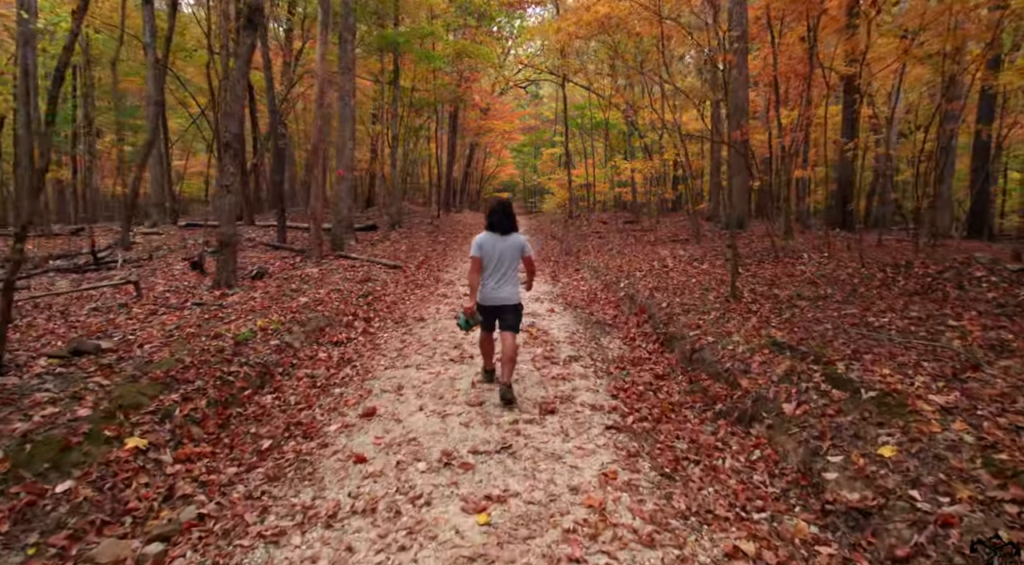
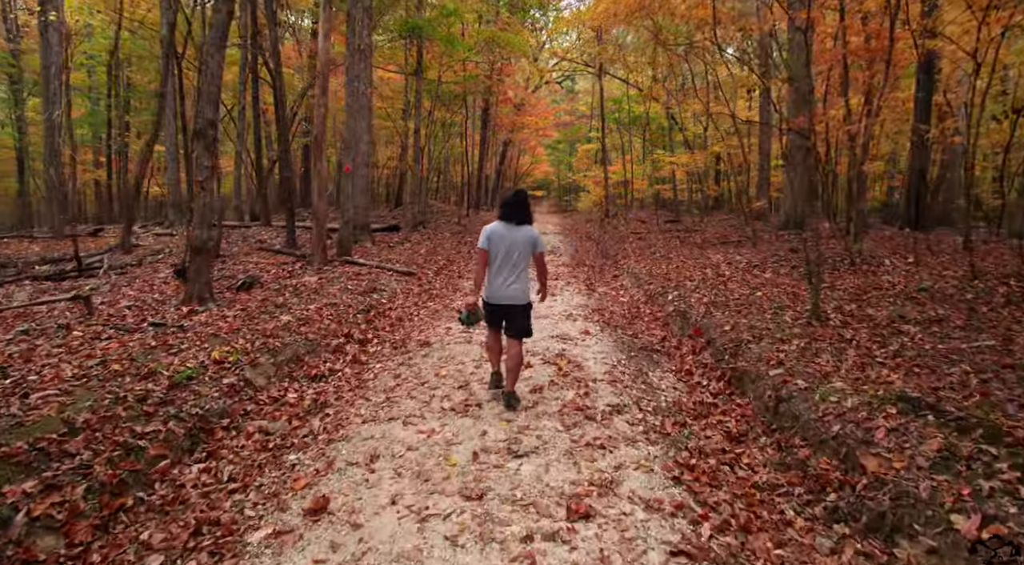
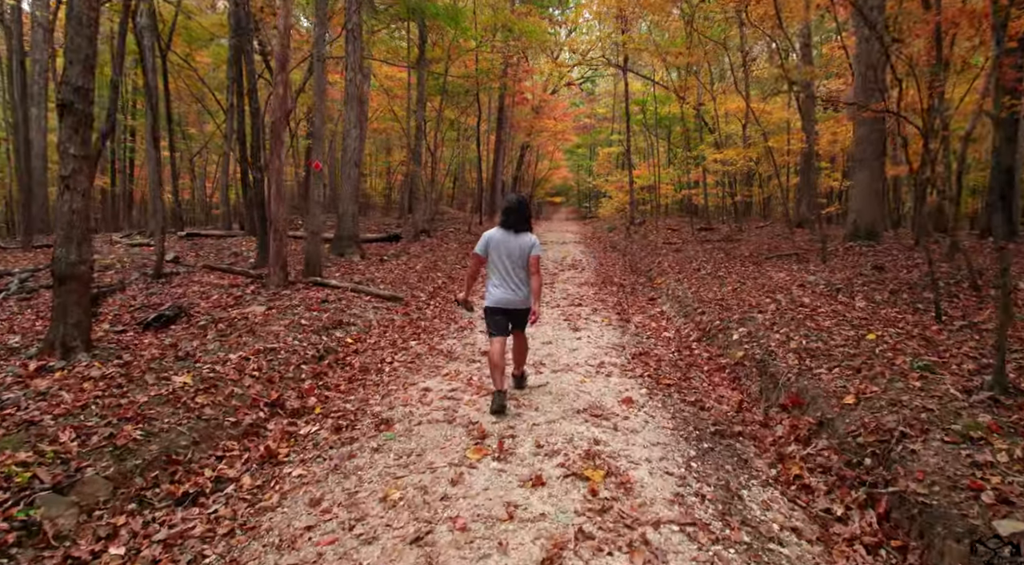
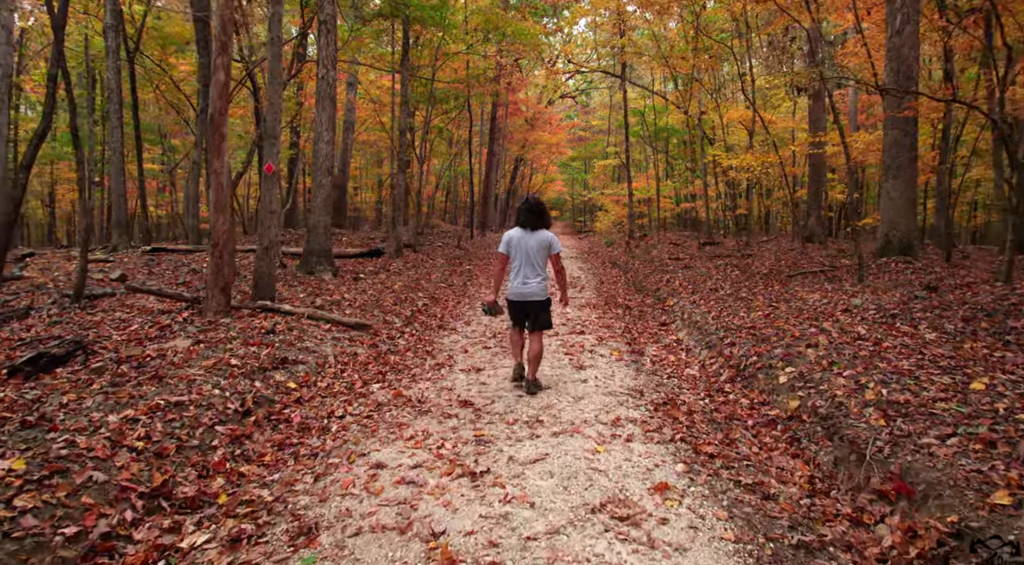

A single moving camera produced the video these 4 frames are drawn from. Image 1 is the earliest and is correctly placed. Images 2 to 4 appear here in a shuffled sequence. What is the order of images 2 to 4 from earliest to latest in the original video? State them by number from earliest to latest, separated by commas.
2, 3, 4
